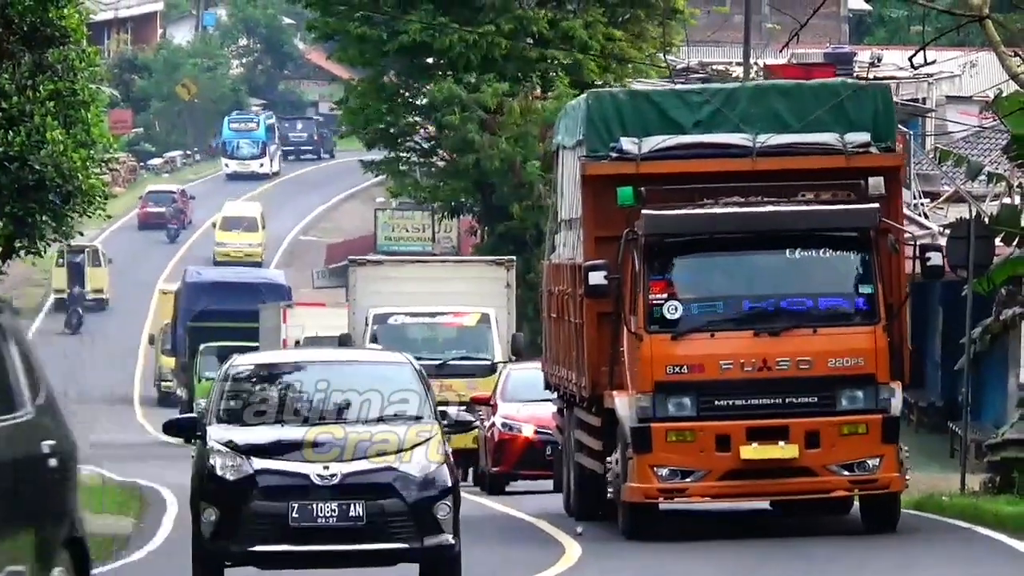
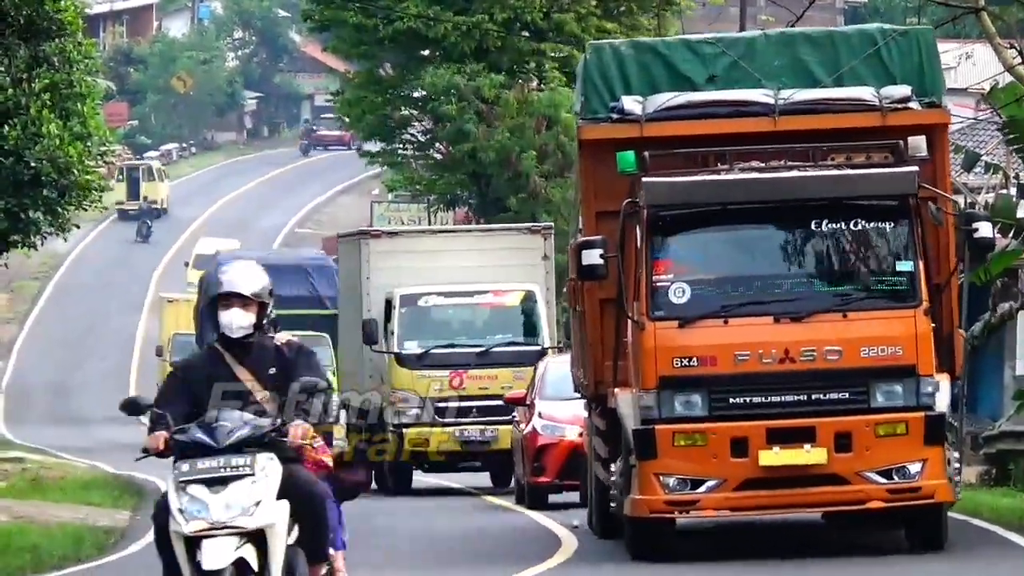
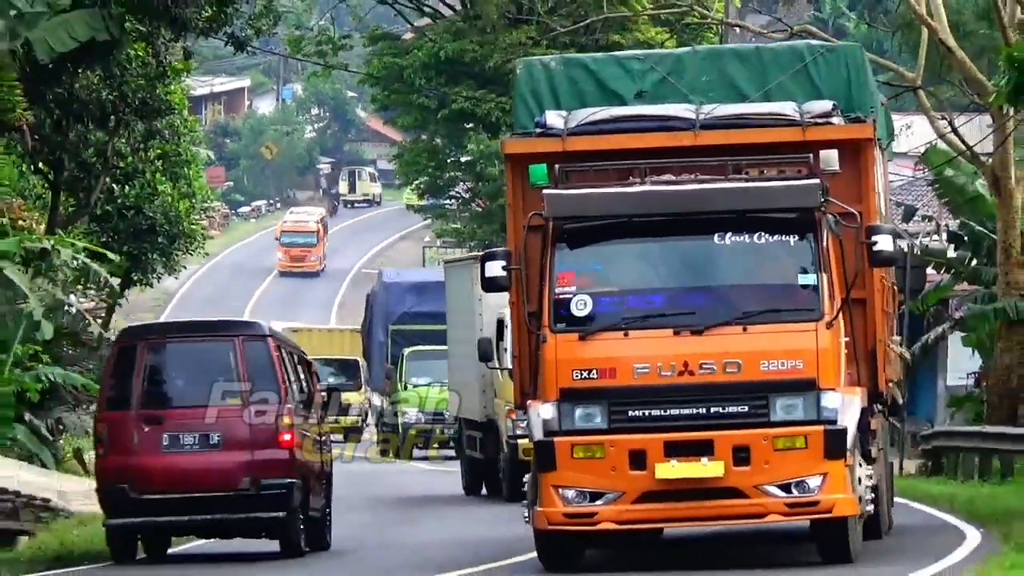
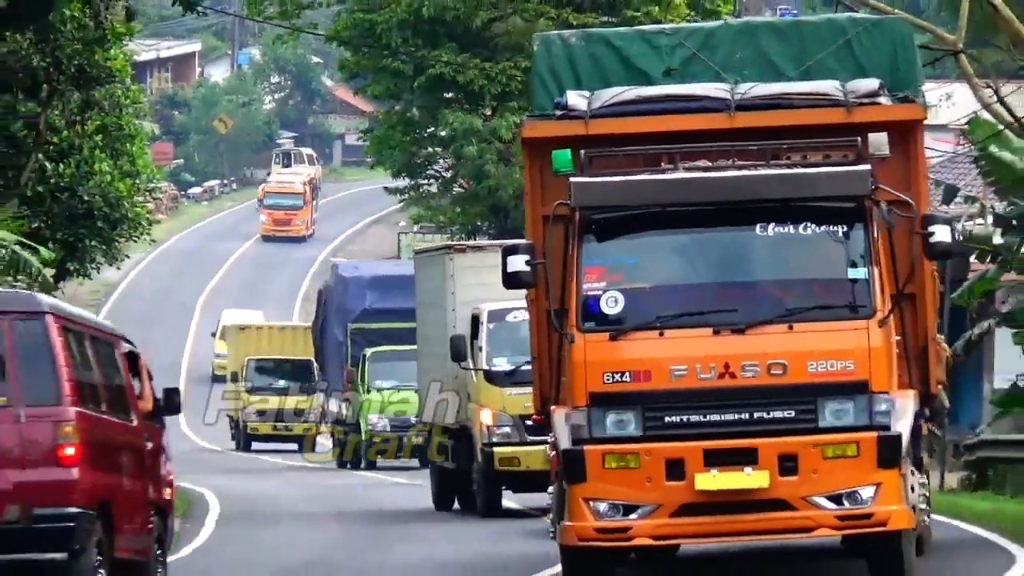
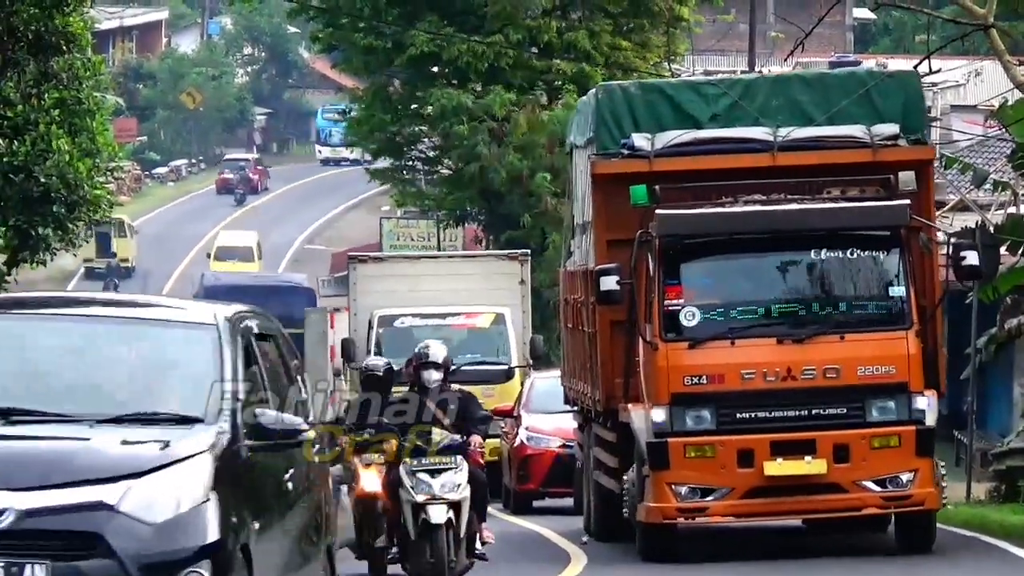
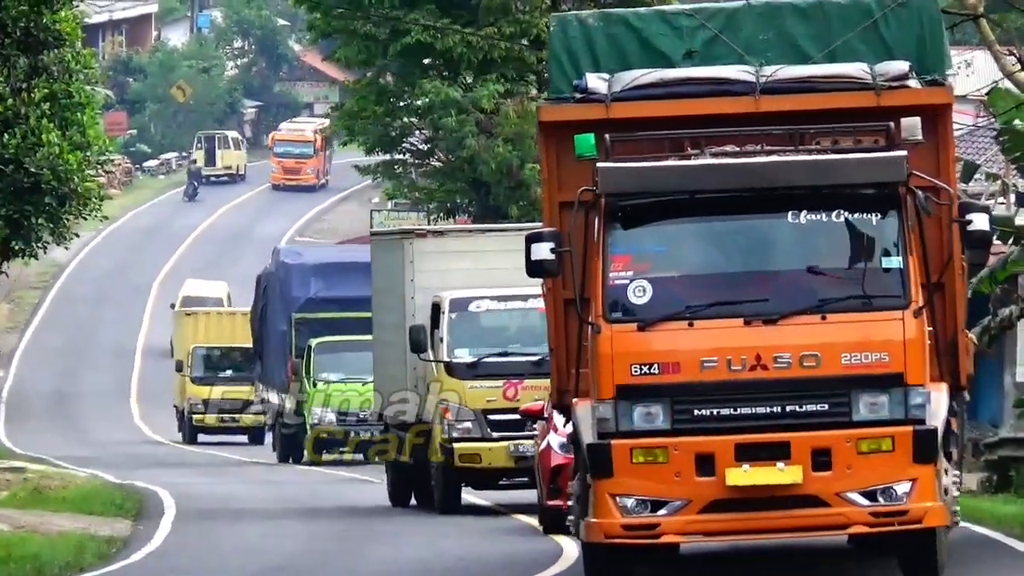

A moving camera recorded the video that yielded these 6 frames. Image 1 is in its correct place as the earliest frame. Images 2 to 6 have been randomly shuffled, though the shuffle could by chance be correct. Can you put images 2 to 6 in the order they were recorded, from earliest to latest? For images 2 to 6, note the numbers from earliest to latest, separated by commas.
5, 2, 6, 4, 3
